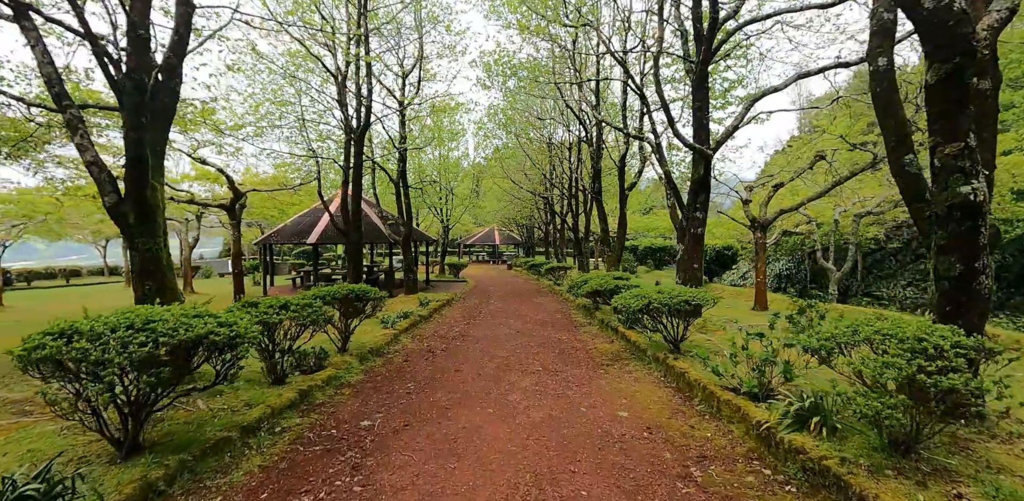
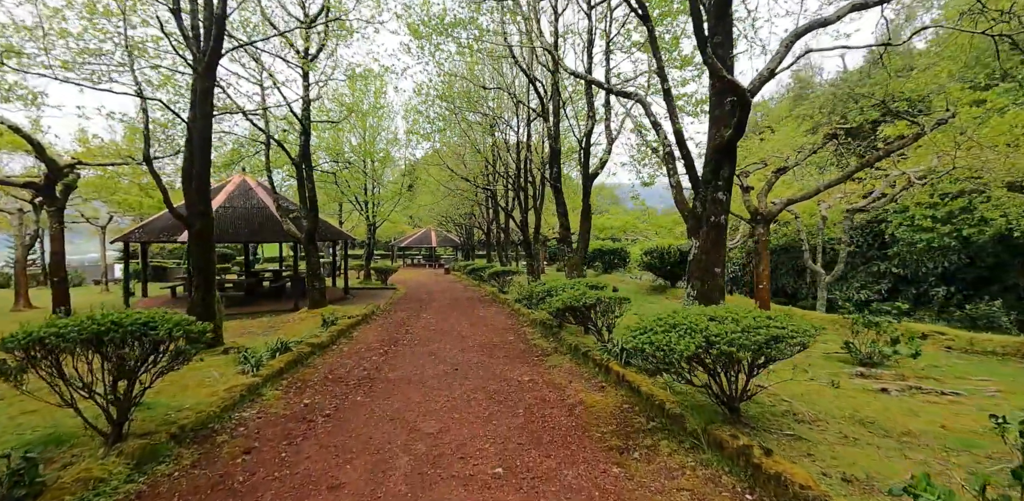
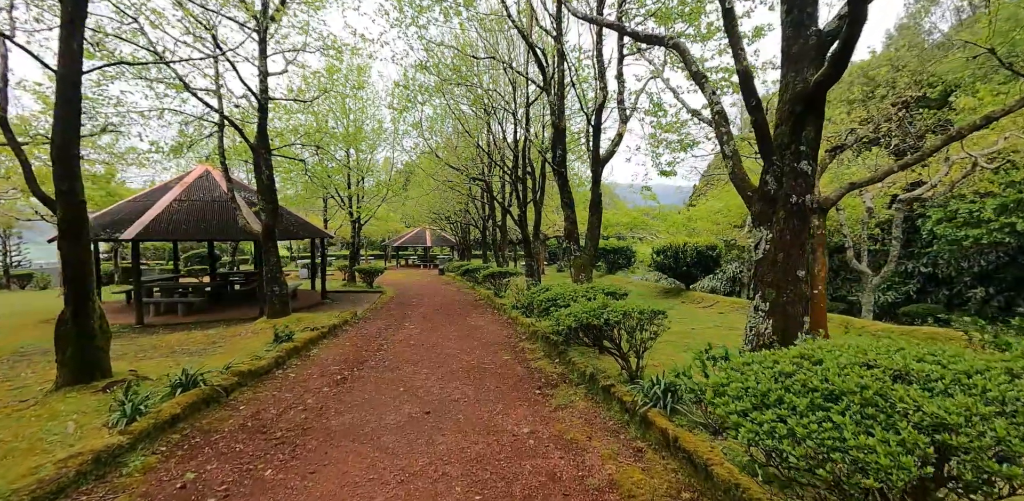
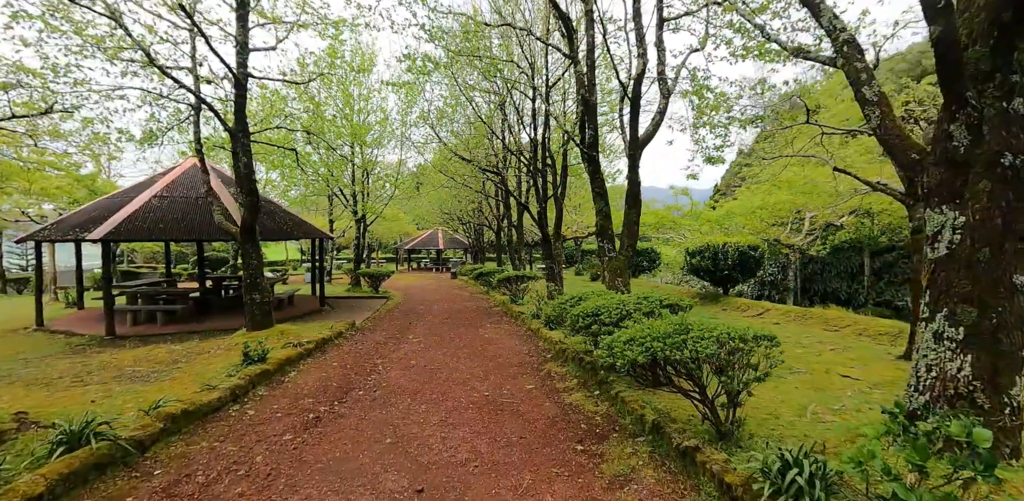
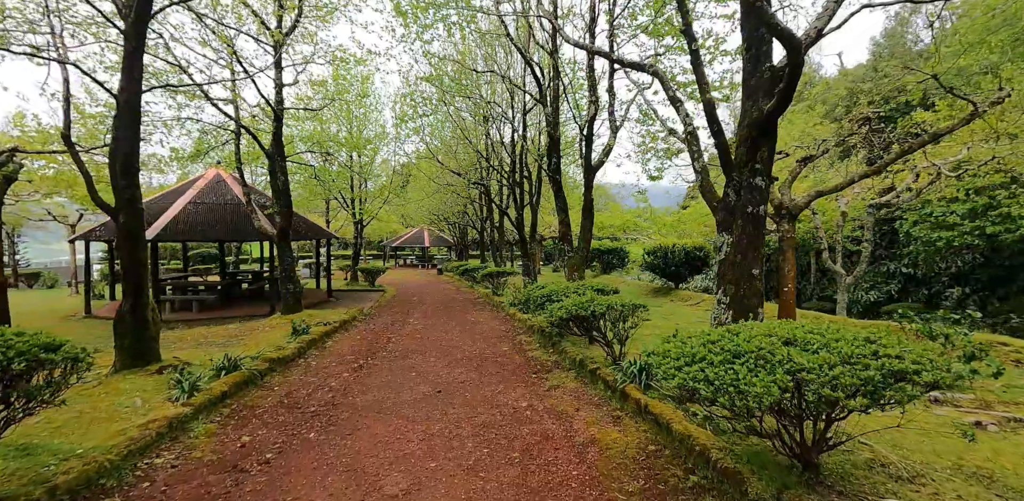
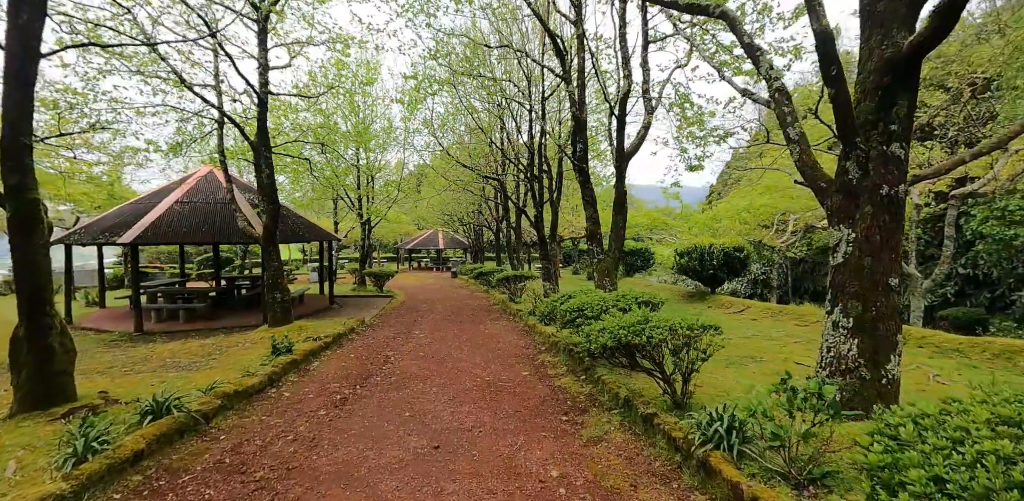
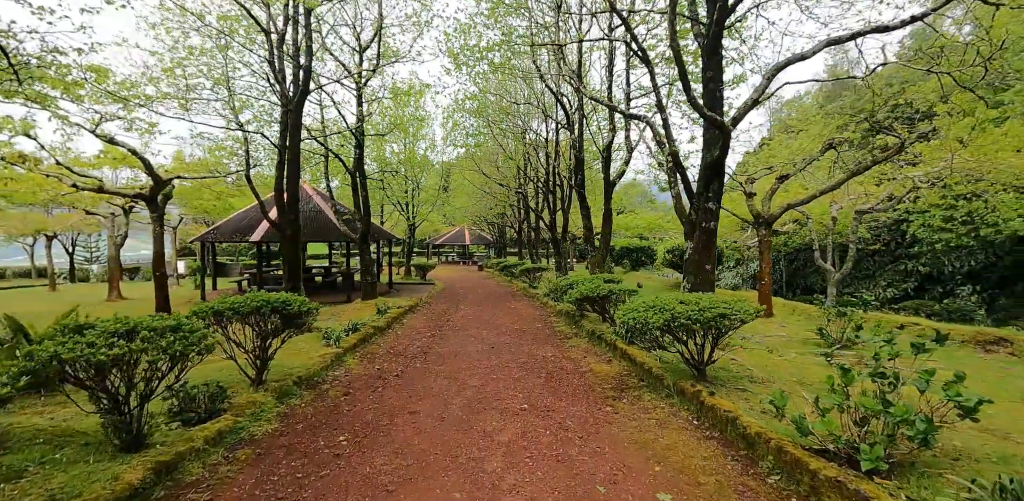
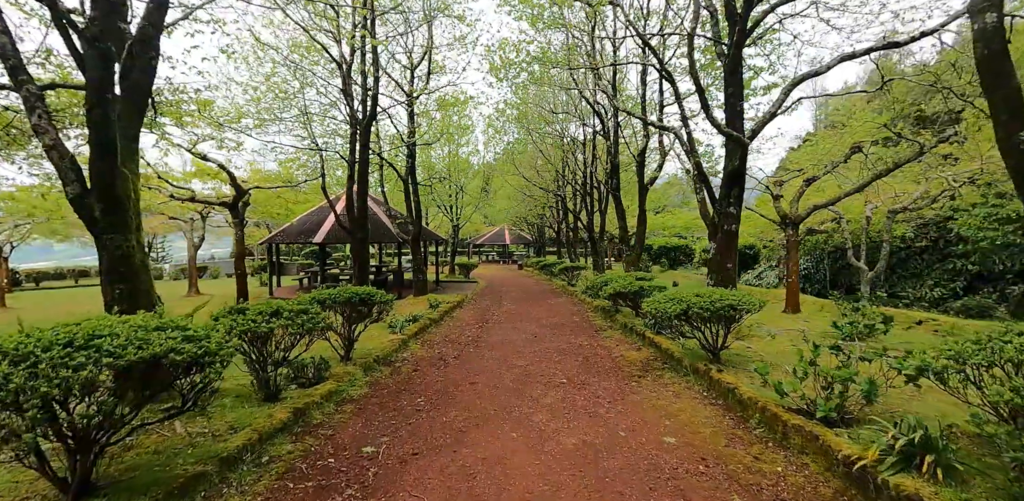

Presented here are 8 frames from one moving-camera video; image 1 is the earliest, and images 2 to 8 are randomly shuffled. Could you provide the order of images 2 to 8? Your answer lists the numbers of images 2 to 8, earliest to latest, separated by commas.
8, 7, 2, 5, 3, 6, 4
